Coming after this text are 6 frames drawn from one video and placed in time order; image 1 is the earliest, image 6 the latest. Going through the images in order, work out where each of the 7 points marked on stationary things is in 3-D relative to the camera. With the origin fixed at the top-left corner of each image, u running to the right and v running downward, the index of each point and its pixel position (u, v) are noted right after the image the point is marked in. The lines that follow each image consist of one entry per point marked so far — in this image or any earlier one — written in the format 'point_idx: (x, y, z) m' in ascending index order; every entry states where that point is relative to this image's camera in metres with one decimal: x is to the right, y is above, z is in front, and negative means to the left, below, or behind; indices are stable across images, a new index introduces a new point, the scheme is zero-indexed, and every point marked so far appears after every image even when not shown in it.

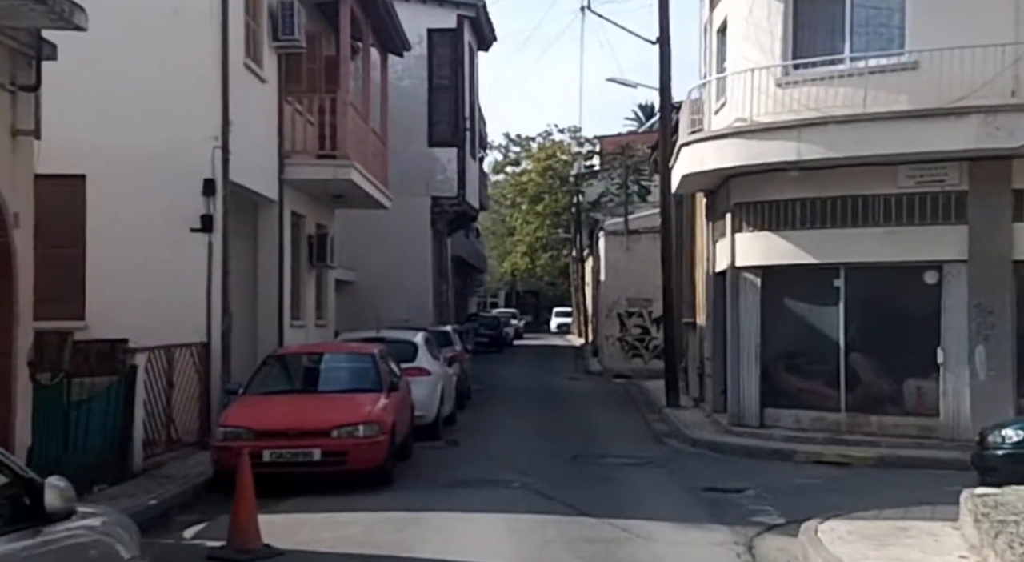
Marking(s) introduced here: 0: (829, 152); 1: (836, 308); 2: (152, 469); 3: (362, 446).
0: (+4.2, +1.7, +15.1) m
1: (+4.5, -0.4, +16.0) m
2: (-4.0, -2.0, +12.4) m
3: (-1.5, -1.7, +11.7) m
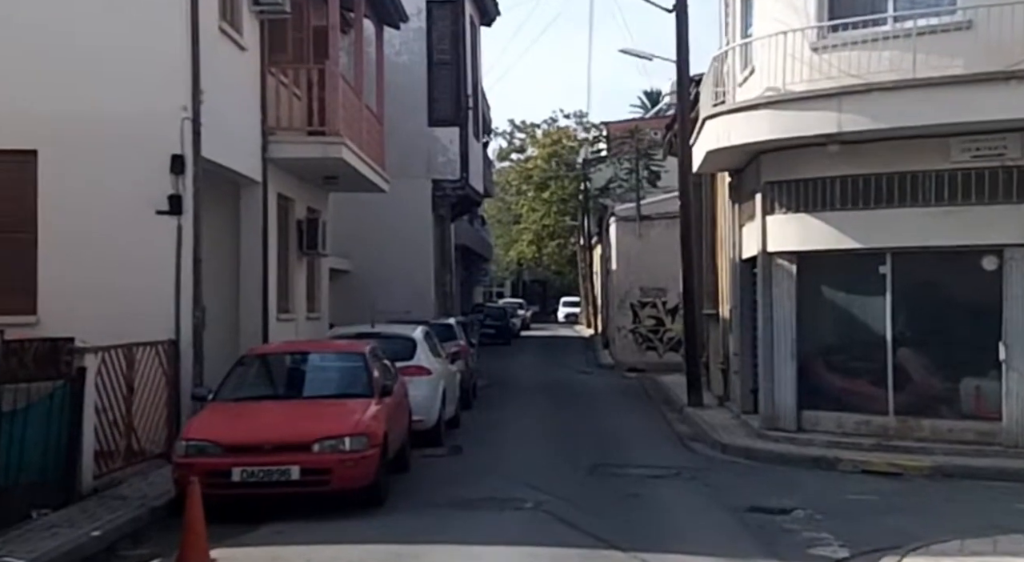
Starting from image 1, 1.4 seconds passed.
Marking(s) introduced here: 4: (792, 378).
0: (+4.2, +1.8, +13.4) m
1: (+4.6, -0.2, +14.3) m
2: (-3.9, -2.0, +10.8) m
3: (-1.4, -1.6, +10.1) m
4: (+3.7, -1.3, +15.1) m
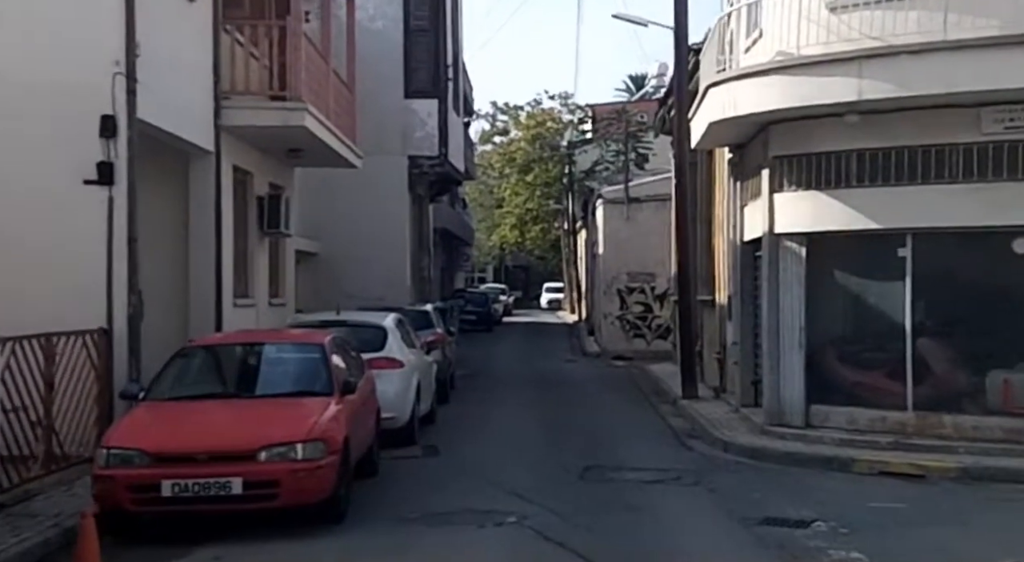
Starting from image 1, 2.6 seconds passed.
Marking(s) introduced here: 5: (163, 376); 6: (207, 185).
0: (+4.1, +2.0, +12.0) m
1: (+4.4, 0.0, +12.9) m
2: (-4.0, -1.8, +9.3) m
3: (-1.6, -1.4, +8.6) m
4: (+3.5, -1.1, +13.7) m
5: (-3.2, -0.9, +10.6) m
6: (-4.1, +1.3, +15.4) m
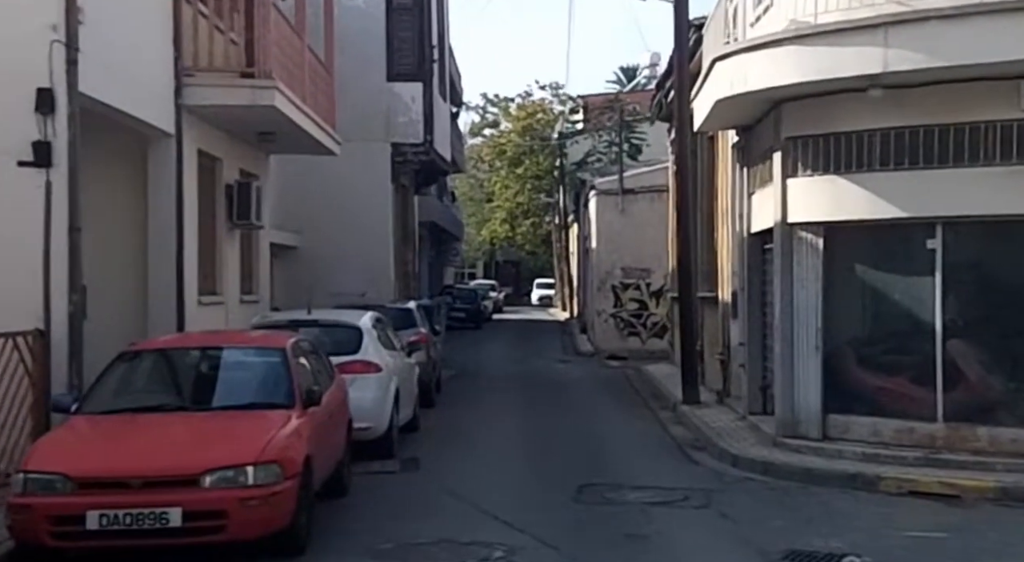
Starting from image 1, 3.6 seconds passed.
0: (+3.9, +2.1, +10.7) m
1: (+4.3, 0.0, +11.7) m
2: (-4.1, -1.8, +8.0) m
3: (-1.7, -1.4, +7.3) m
4: (+3.3, -1.0, +12.5) m
5: (-3.3, -0.8, +9.3) m
6: (-4.3, +1.3, +14.1) m
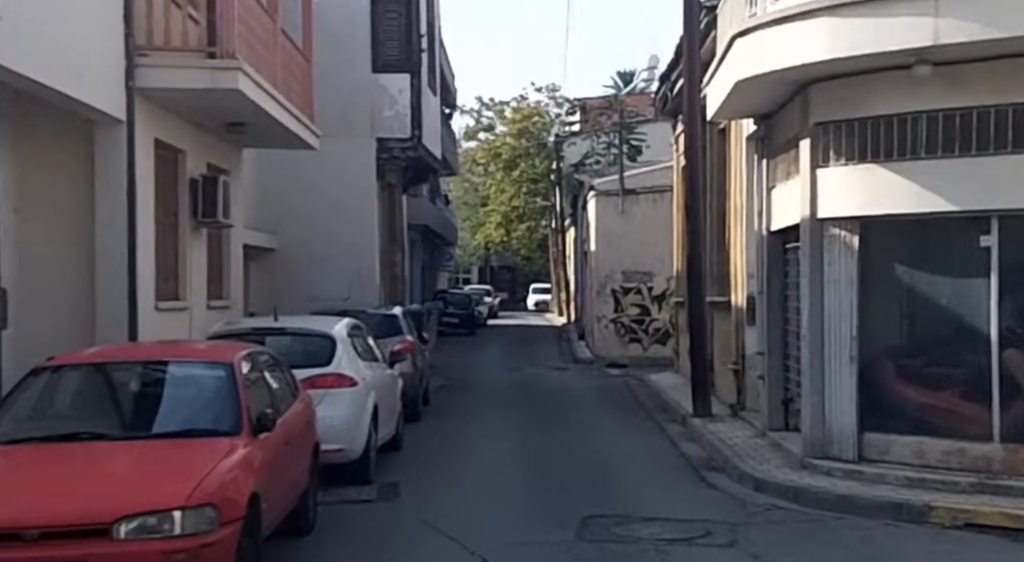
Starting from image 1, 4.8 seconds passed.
0: (+3.9, +2.0, +9.3) m
1: (+4.2, 0.0, +10.3) m
2: (-4.2, -1.8, +6.5) m
3: (-1.7, -1.4, +5.9) m
4: (+3.3, -1.0, +11.0) m
5: (-3.4, -0.9, +7.9) m
6: (-4.3, +1.3, +12.7) m
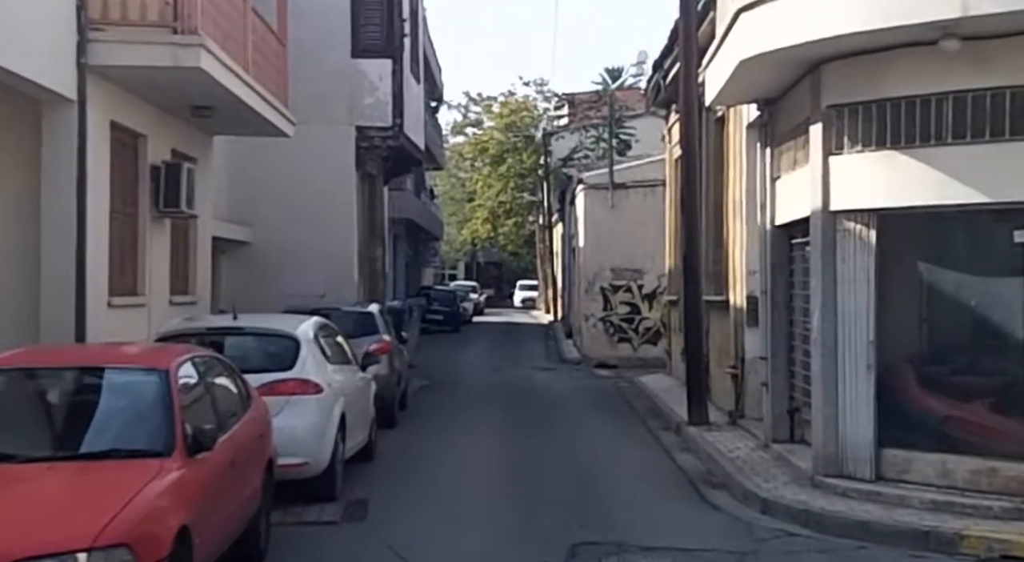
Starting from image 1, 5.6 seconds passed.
0: (+3.8, +2.0, +8.3) m
1: (+4.1, 0.0, +9.3) m
2: (-4.3, -1.7, +5.5) m
3: (-1.8, -1.4, +4.9) m
4: (+3.1, -1.0, +10.1) m
5: (-3.5, -0.8, +6.8) m
6: (-4.5, +1.4, +11.6) m
